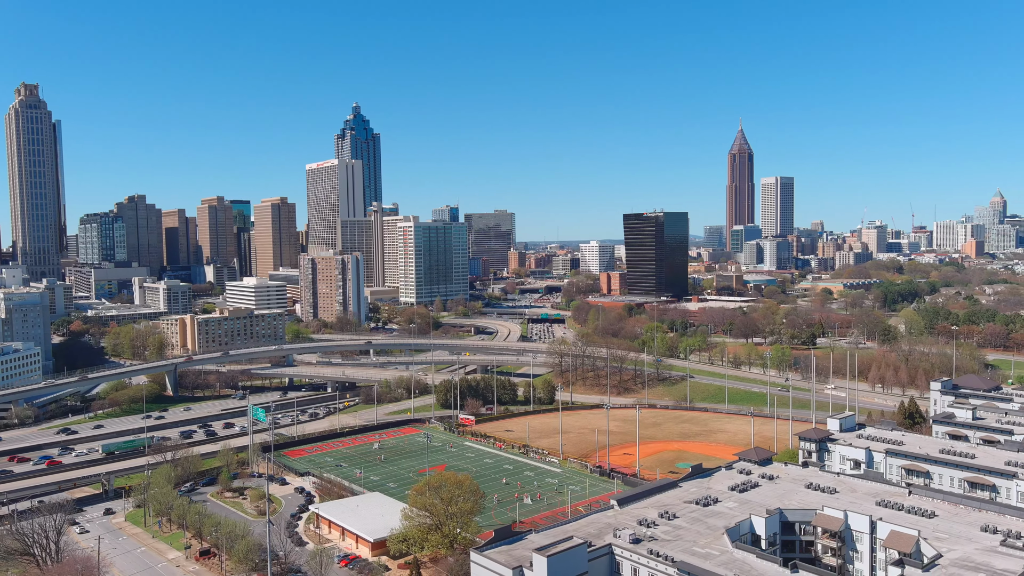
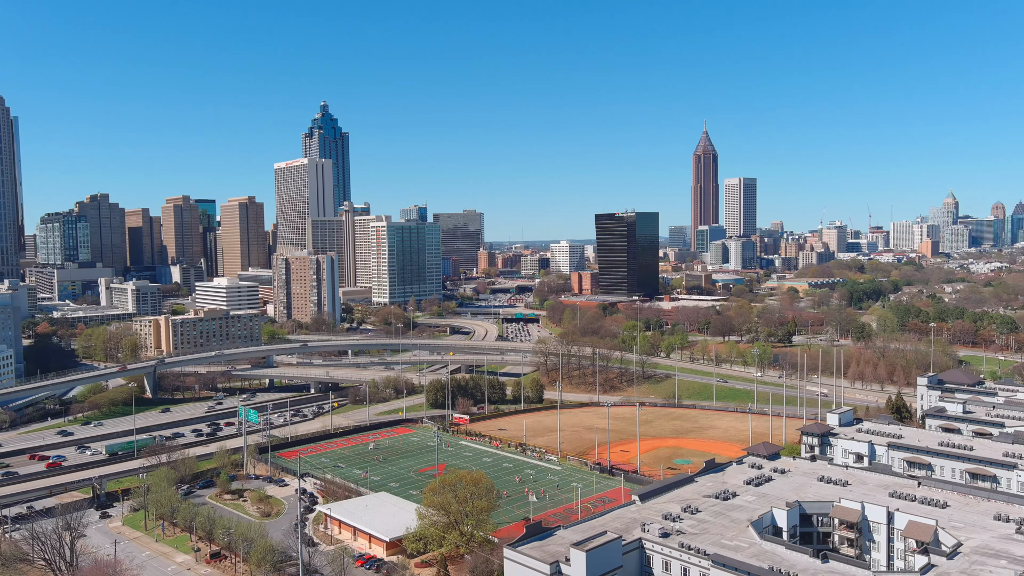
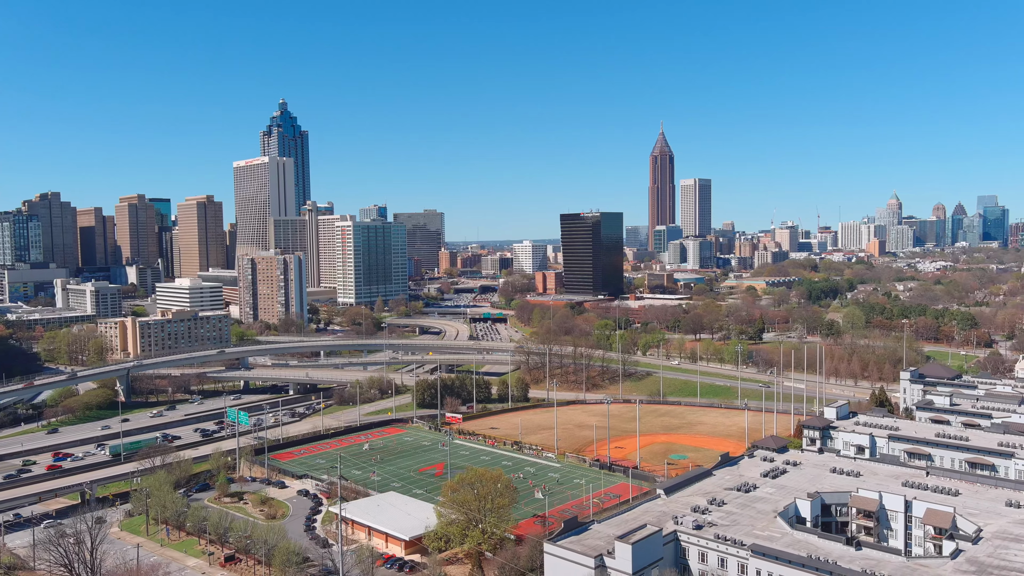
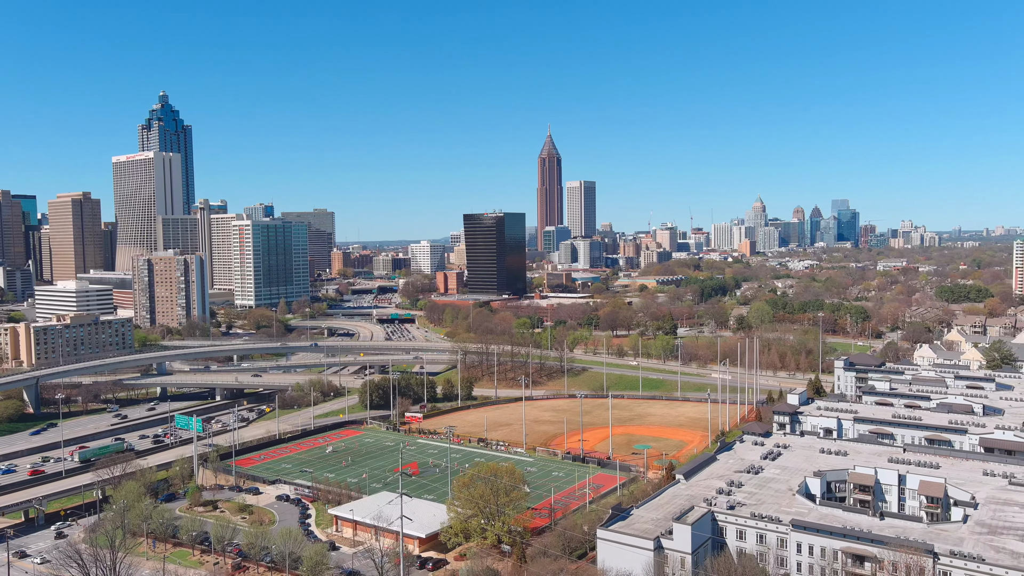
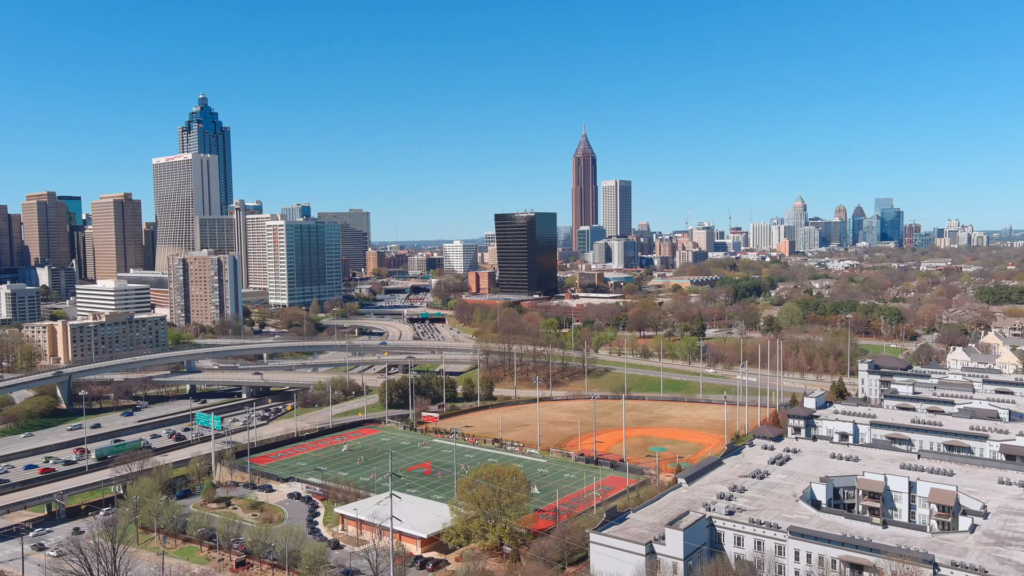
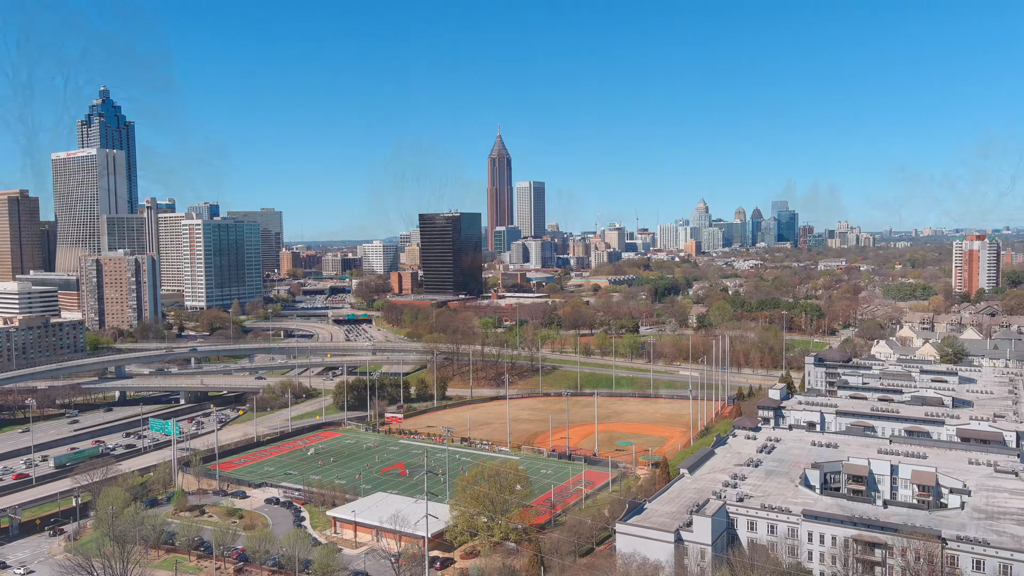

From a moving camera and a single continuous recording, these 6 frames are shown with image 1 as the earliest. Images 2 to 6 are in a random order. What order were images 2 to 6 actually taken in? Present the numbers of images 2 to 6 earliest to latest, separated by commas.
2, 3, 5, 4, 6
